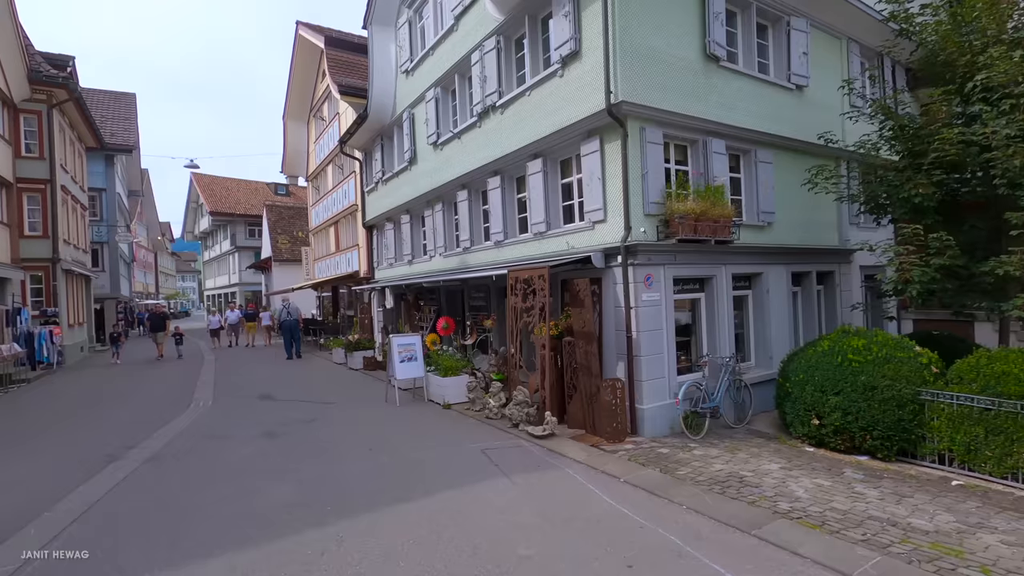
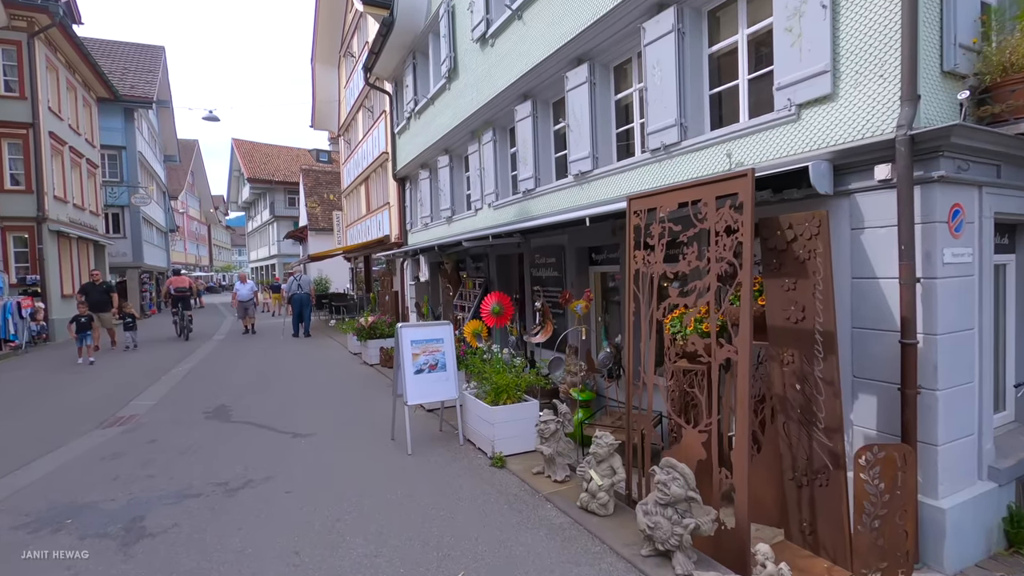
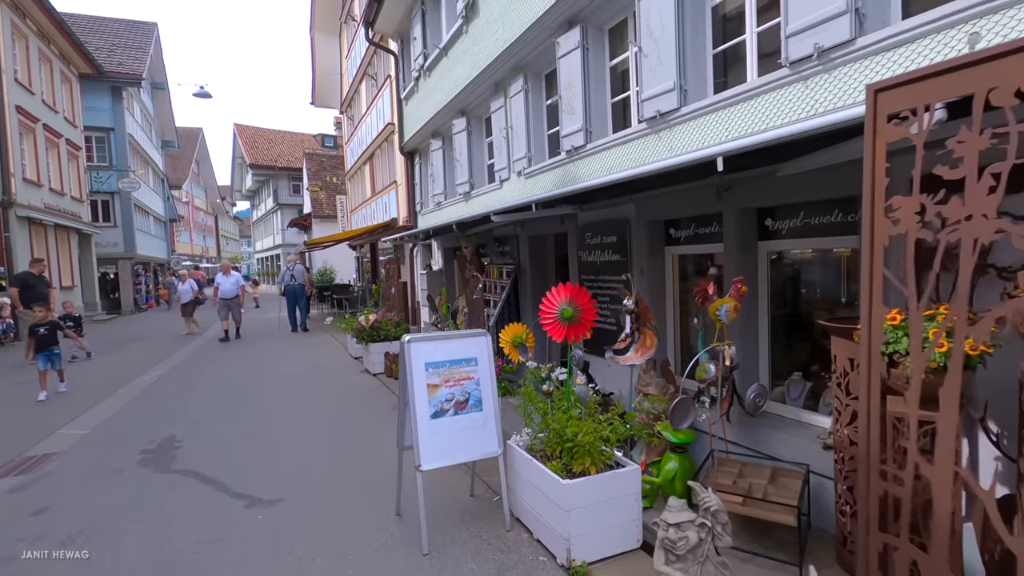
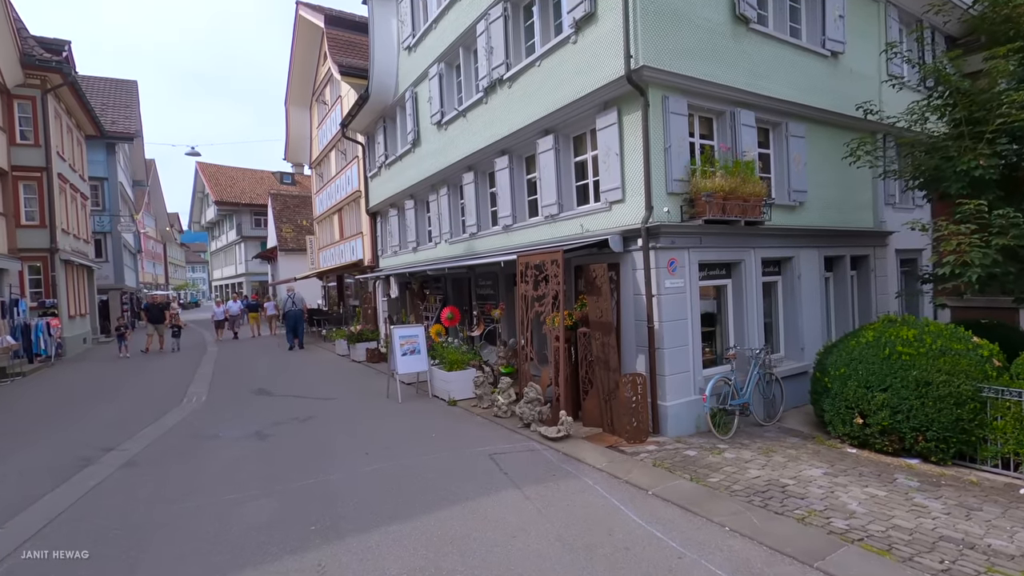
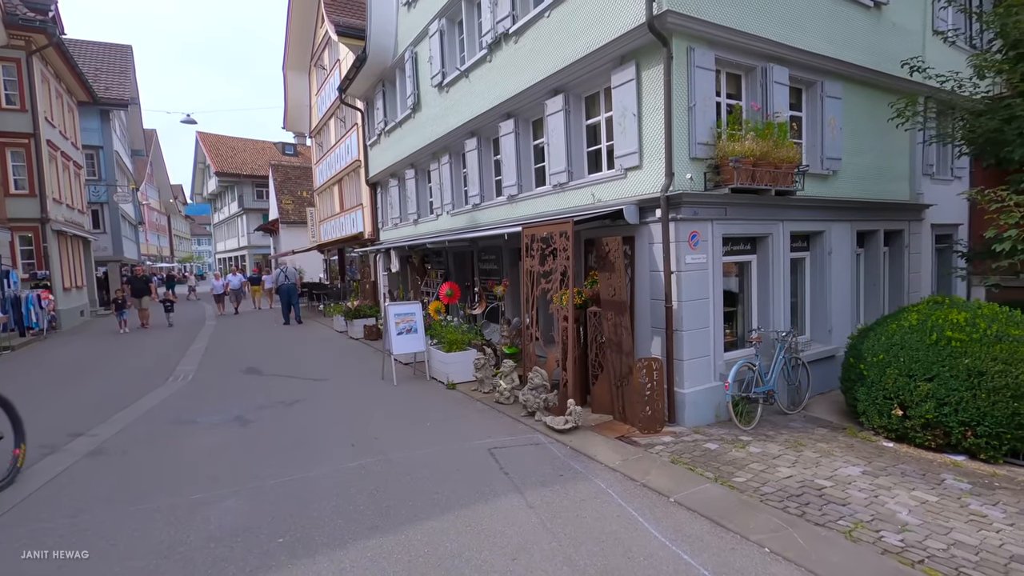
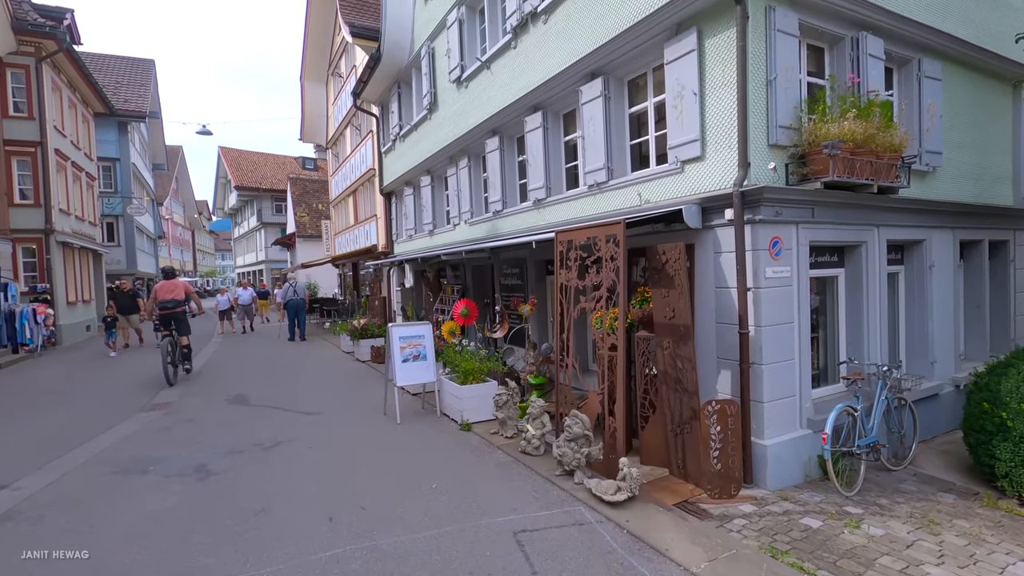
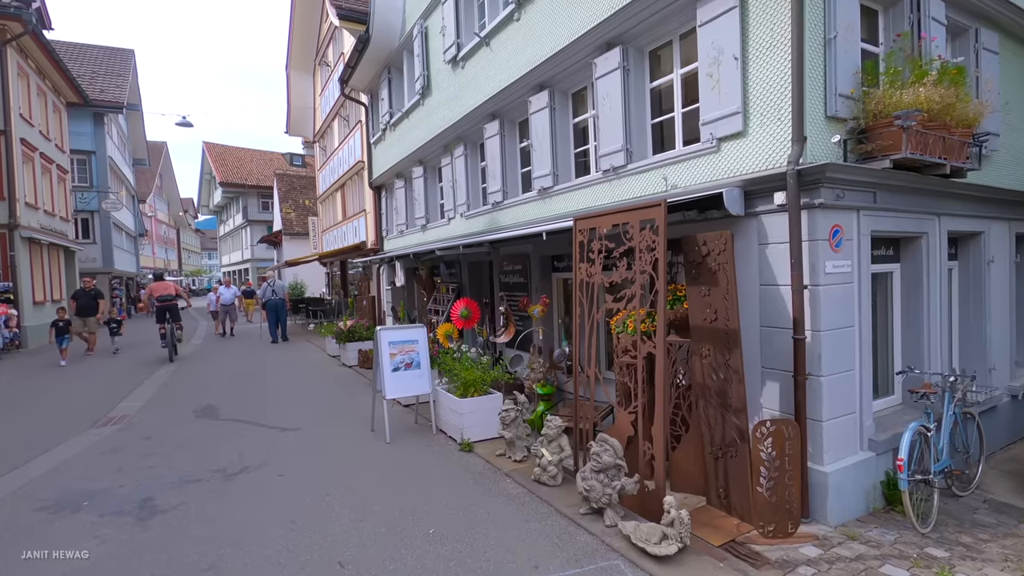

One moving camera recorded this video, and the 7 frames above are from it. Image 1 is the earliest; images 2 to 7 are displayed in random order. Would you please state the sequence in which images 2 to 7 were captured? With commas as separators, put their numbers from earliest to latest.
4, 5, 6, 7, 2, 3
